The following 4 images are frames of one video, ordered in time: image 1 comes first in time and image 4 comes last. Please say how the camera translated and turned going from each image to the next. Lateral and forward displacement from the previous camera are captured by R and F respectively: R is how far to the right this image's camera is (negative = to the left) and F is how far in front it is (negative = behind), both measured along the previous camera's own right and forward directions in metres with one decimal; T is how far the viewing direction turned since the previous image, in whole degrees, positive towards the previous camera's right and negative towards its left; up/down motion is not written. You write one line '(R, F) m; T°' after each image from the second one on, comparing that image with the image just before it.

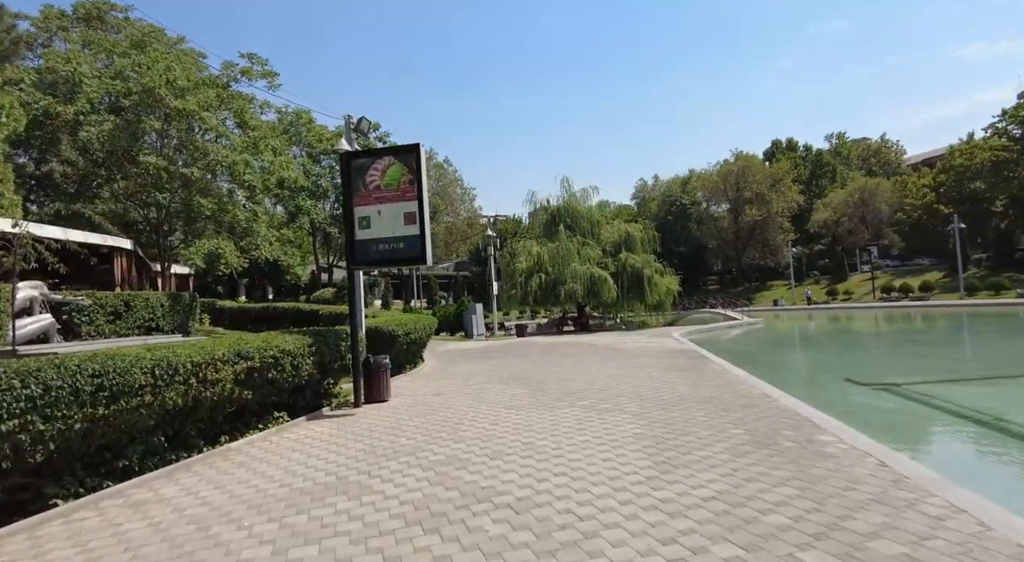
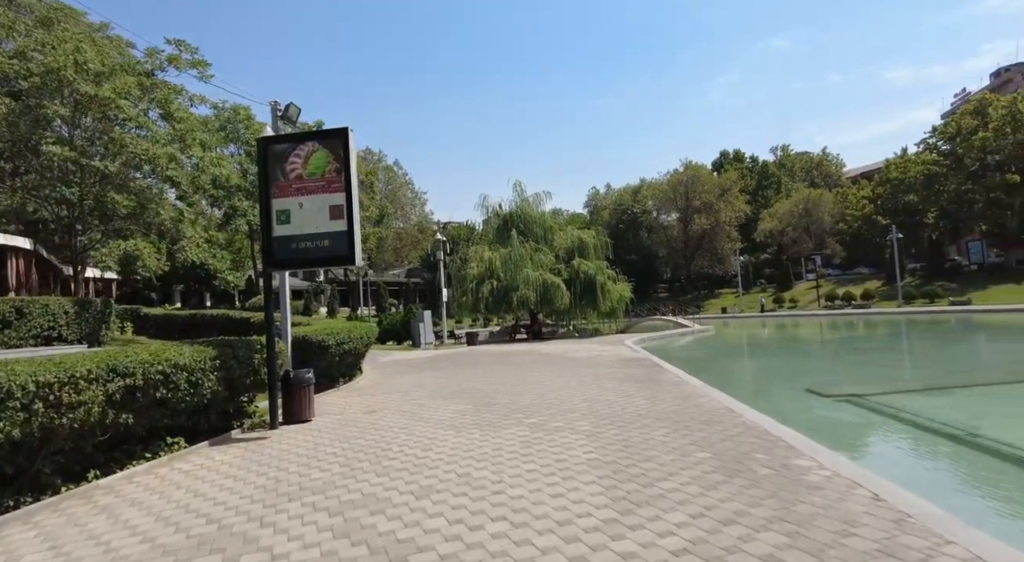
(+0.1, +0.8) m; +4°
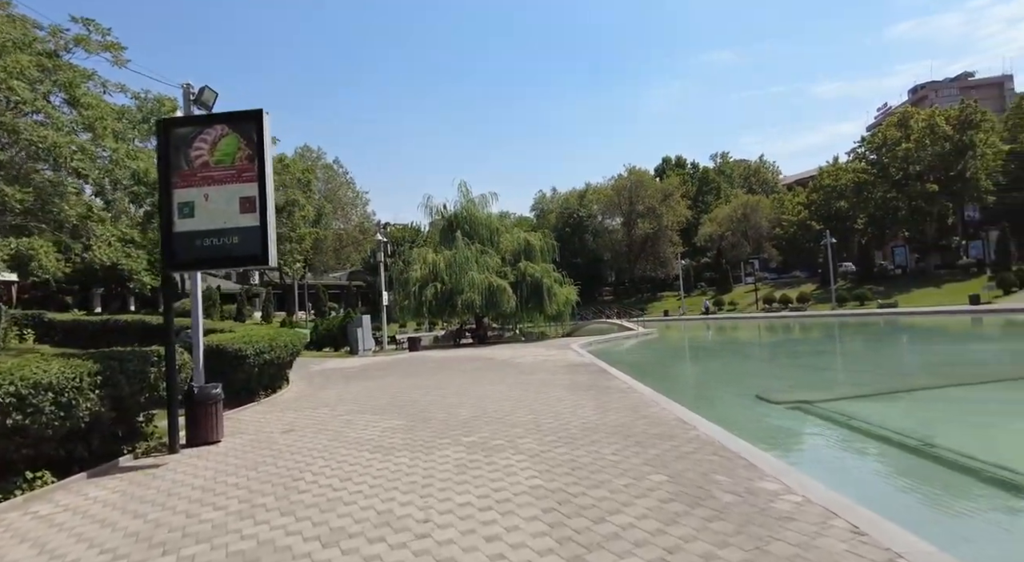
(+0.1, +0.7) m; +5°
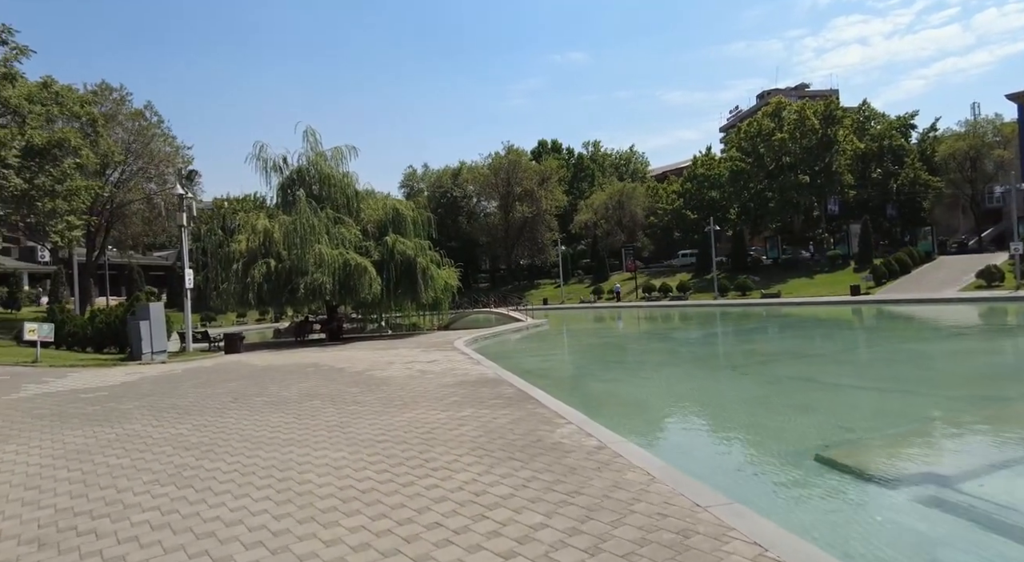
(+0.1, +5.1) m; +12°
